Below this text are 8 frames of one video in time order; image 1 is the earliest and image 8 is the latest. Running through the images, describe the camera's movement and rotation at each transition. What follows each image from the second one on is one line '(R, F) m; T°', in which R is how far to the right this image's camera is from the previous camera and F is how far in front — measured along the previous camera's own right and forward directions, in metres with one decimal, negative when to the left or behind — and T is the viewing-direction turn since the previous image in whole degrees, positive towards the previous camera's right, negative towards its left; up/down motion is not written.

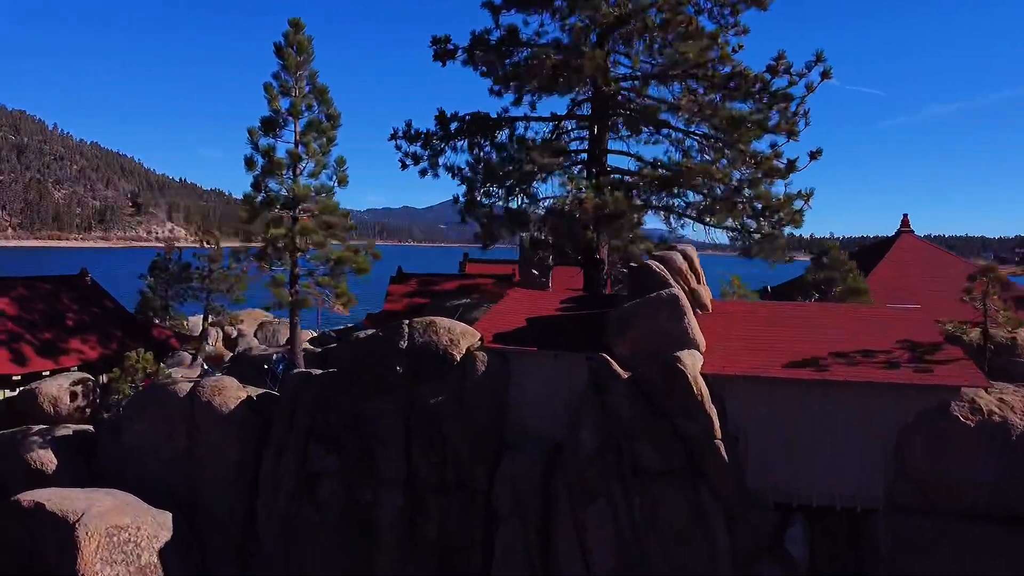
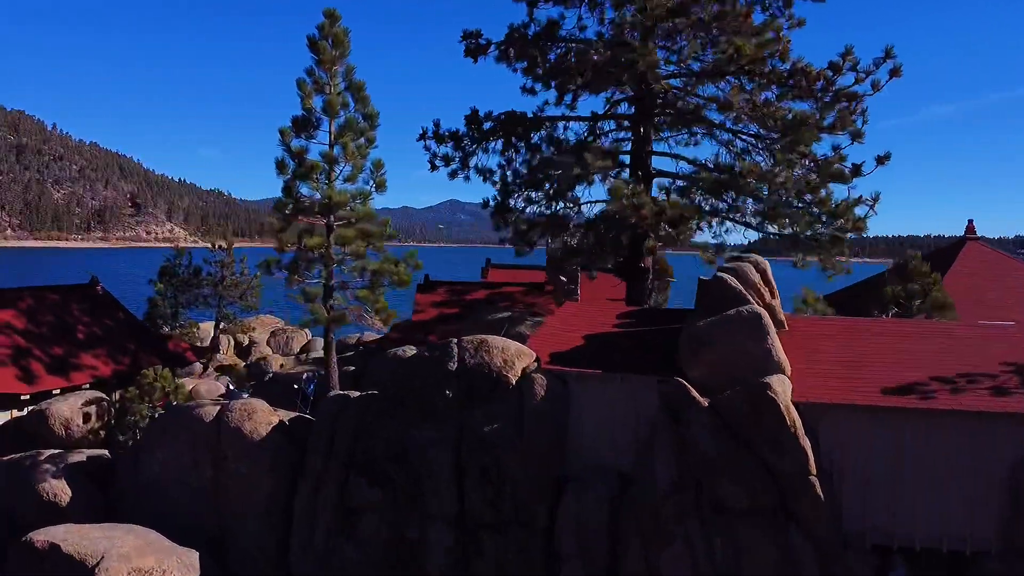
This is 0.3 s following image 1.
(-0.8, +0.9) m; 0°
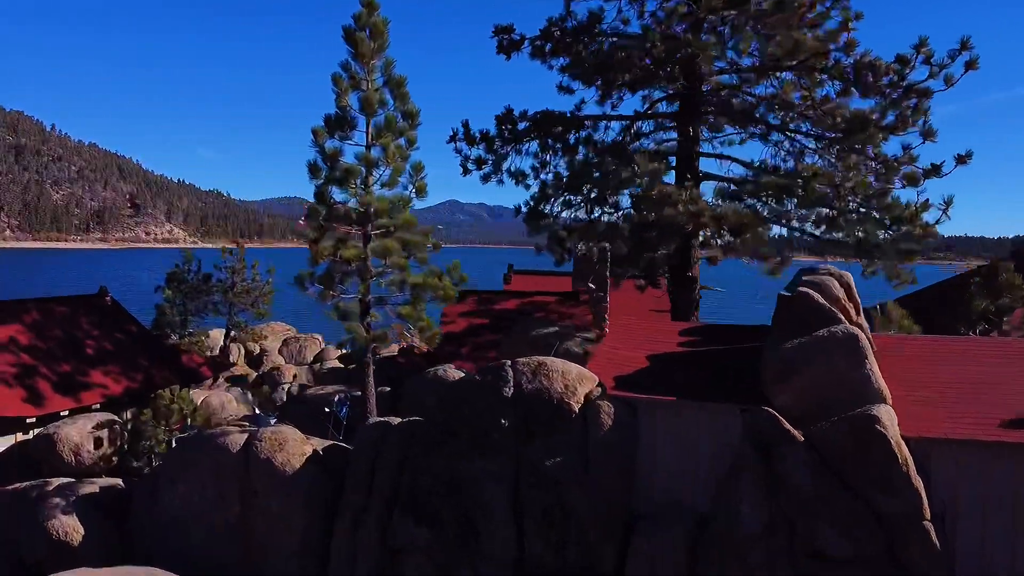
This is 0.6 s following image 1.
(-0.7, +0.9) m; 0°
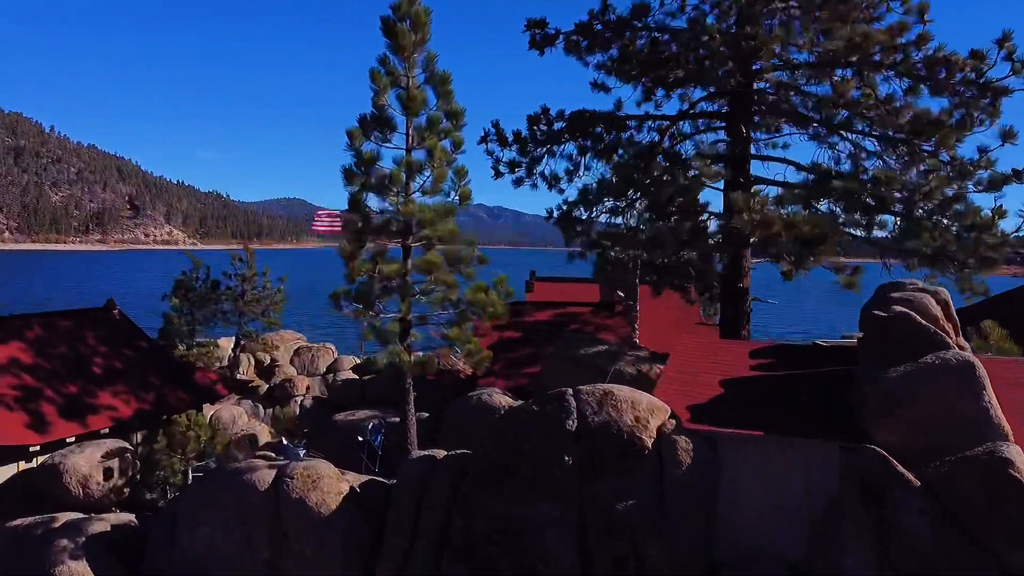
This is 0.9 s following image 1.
(-0.7, +0.9) m; 0°
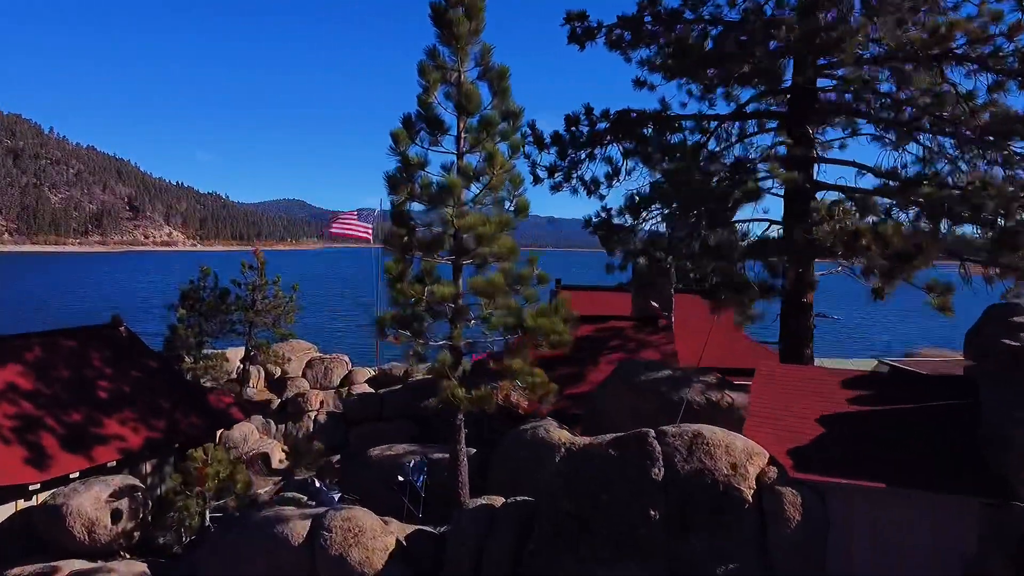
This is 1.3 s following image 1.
(-0.7, +1.0) m; 0°
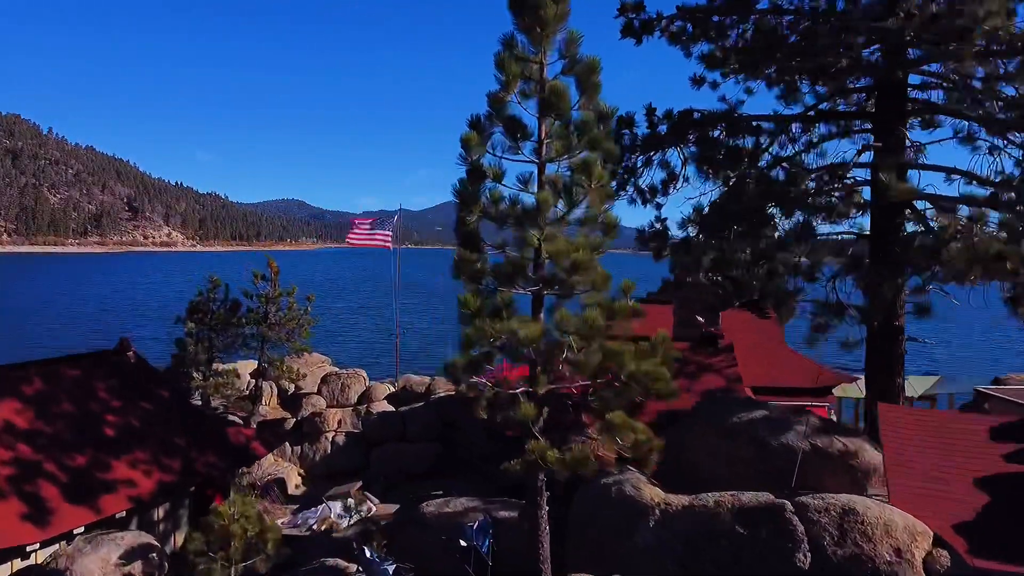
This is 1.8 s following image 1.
(-0.8, +1.2) m; 0°
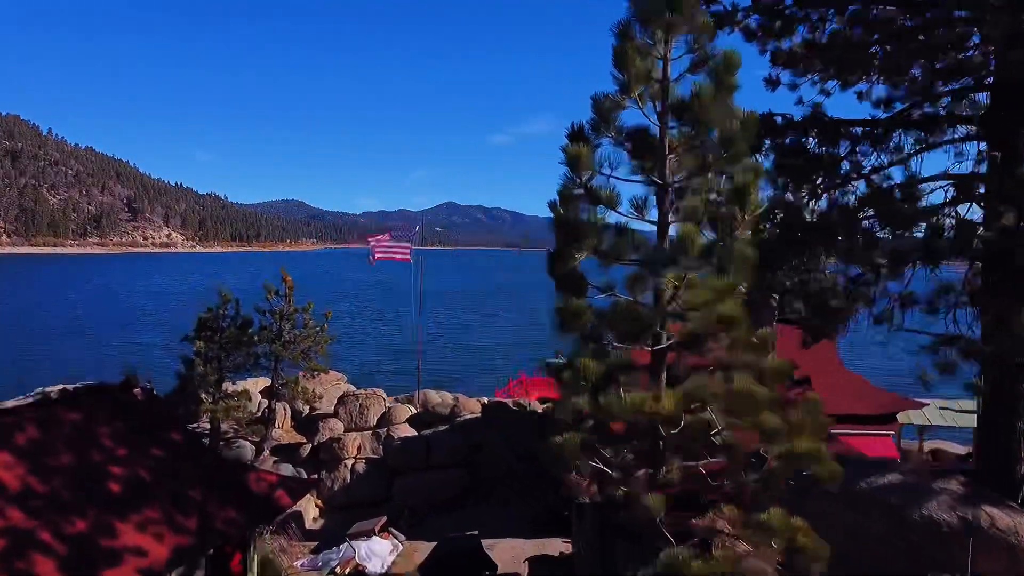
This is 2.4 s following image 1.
(-0.8, +1.3) m; 0°
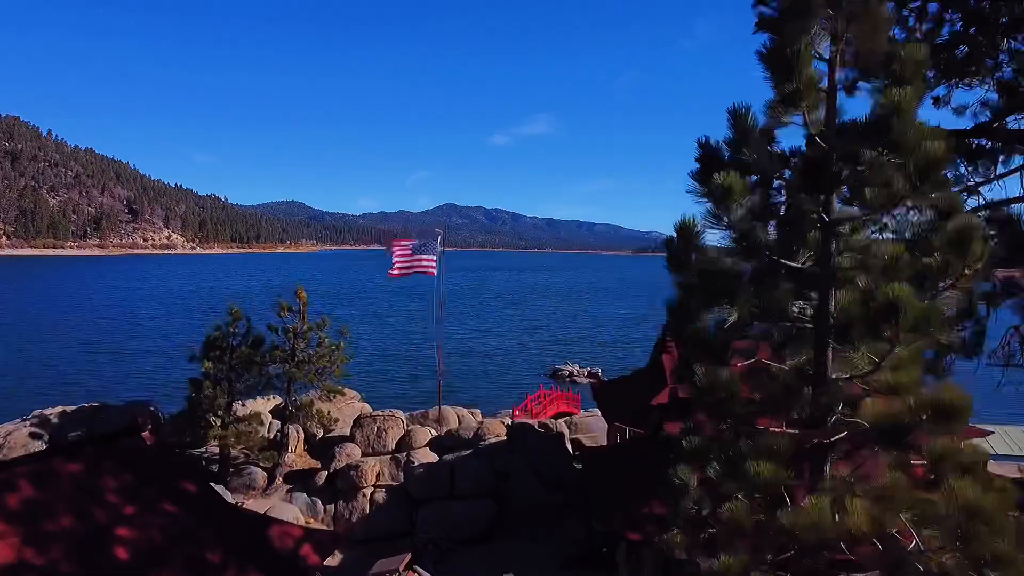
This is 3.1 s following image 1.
(-0.7, +1.1) m; 0°
